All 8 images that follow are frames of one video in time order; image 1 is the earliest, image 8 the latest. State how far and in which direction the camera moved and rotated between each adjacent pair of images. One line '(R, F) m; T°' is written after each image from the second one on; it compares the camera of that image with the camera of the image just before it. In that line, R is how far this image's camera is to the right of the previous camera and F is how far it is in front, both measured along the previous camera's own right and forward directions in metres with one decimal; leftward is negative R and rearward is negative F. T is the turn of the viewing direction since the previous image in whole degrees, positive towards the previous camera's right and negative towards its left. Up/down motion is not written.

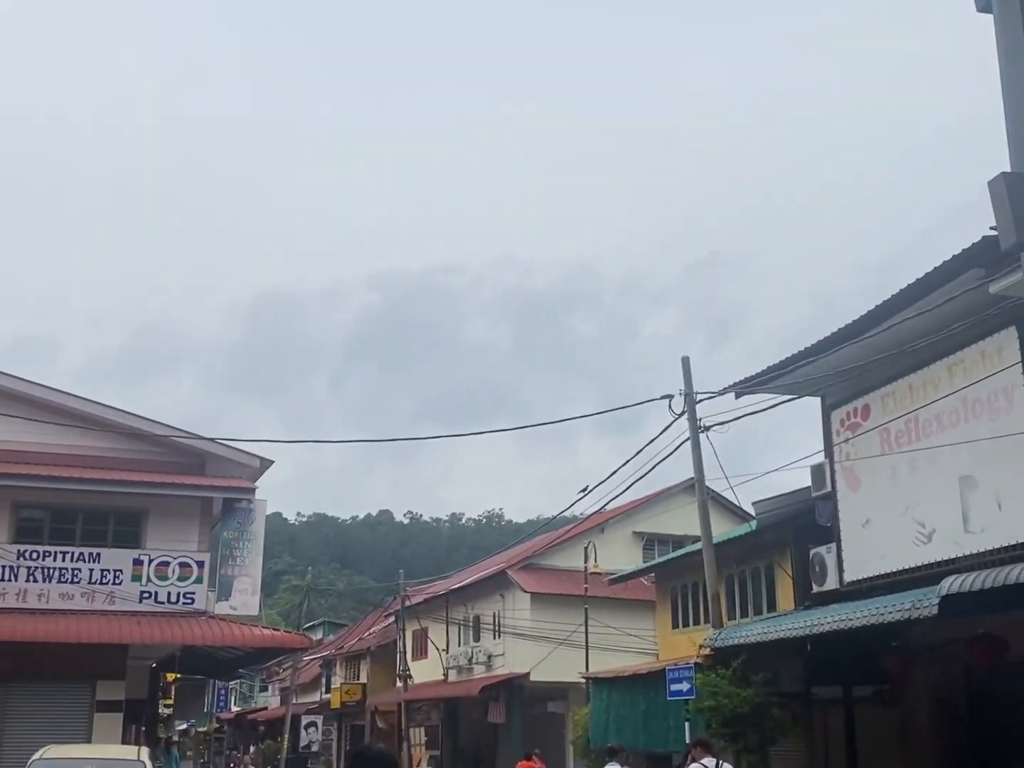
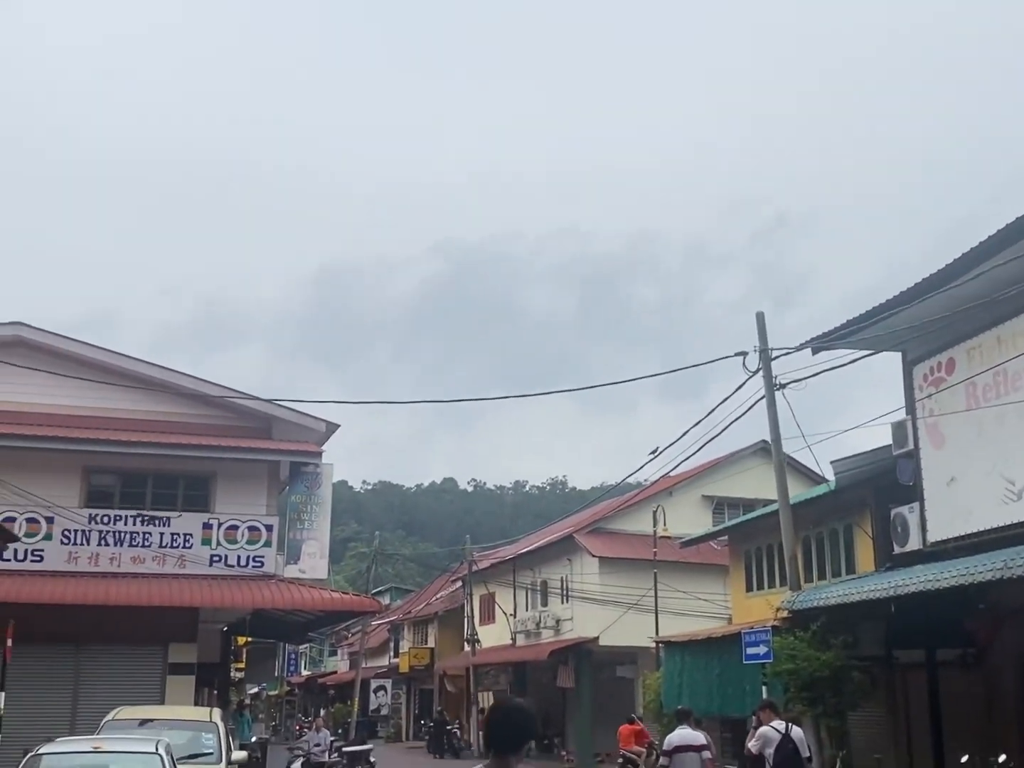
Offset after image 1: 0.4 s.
(-0.1, +0.4) m; -3°
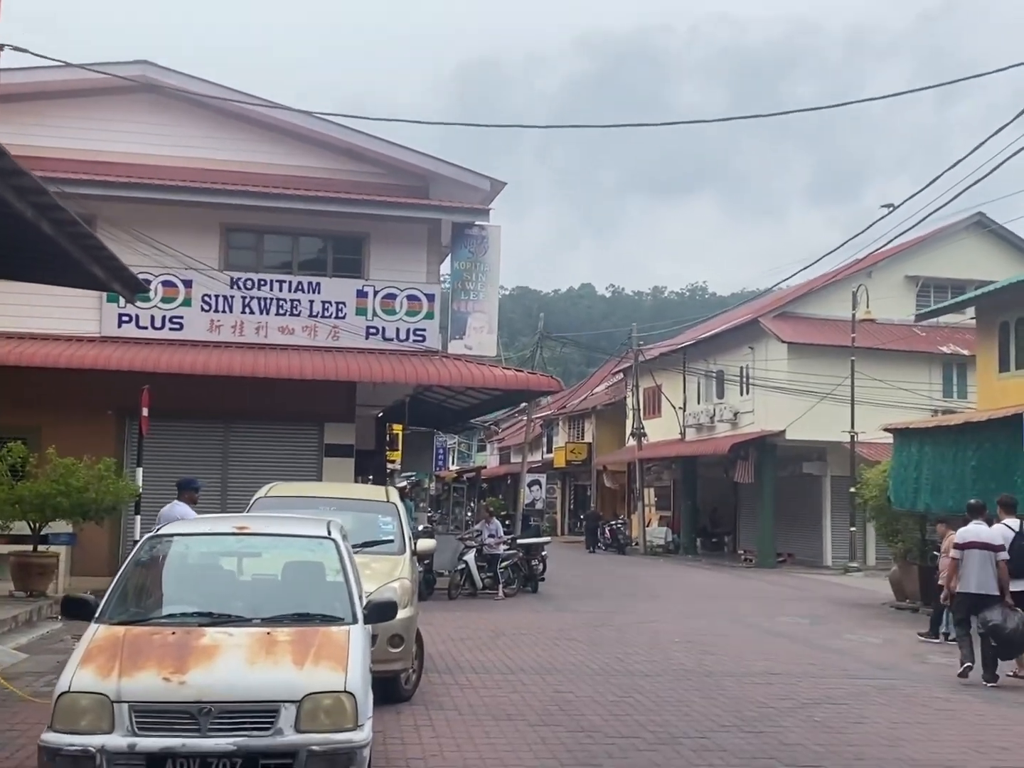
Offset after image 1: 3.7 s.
(-1.0, +3.0) m; -7°
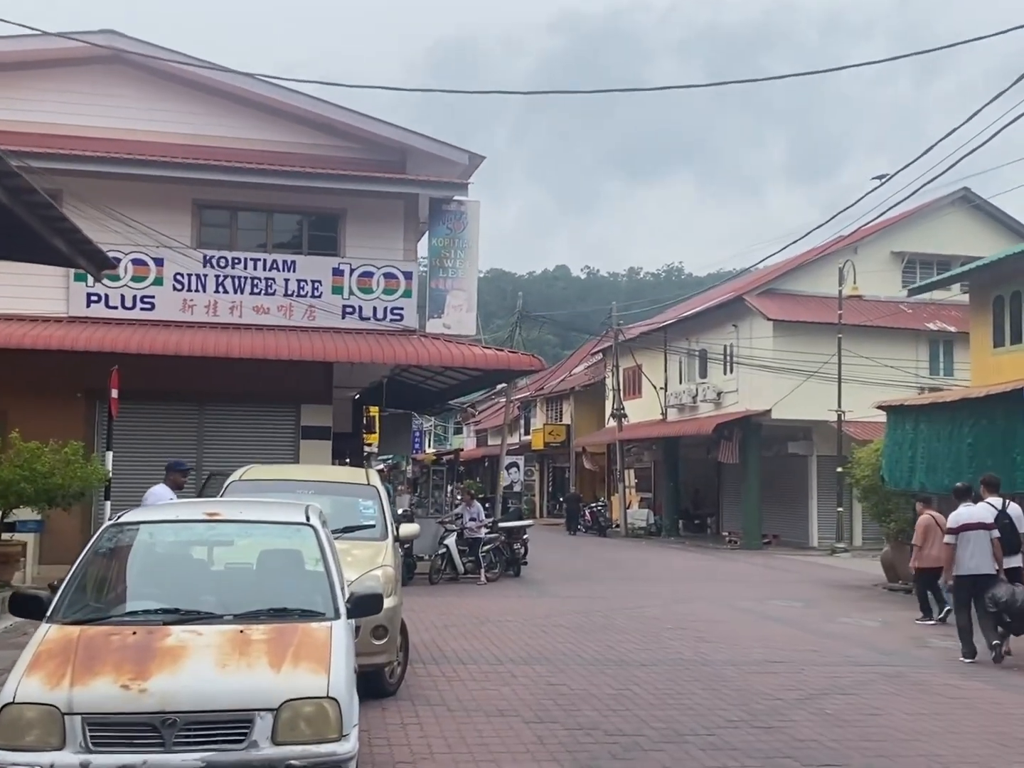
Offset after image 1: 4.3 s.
(-0.1, +0.5) m; +1°
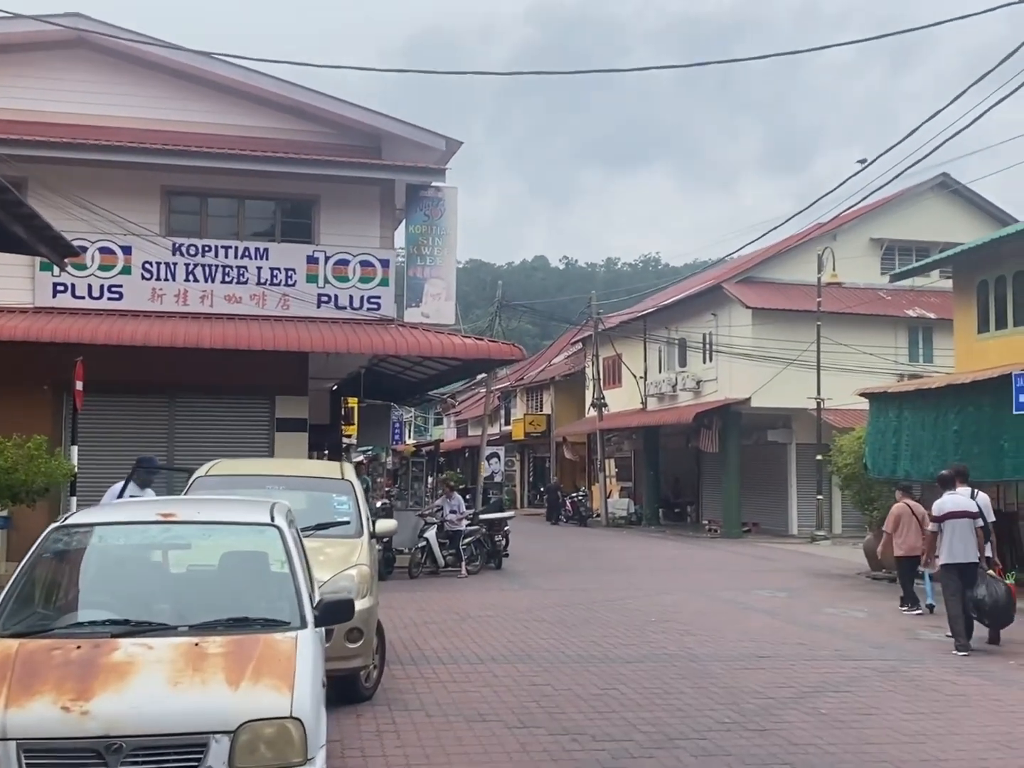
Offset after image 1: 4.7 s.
(0.0, +0.4) m; +1°
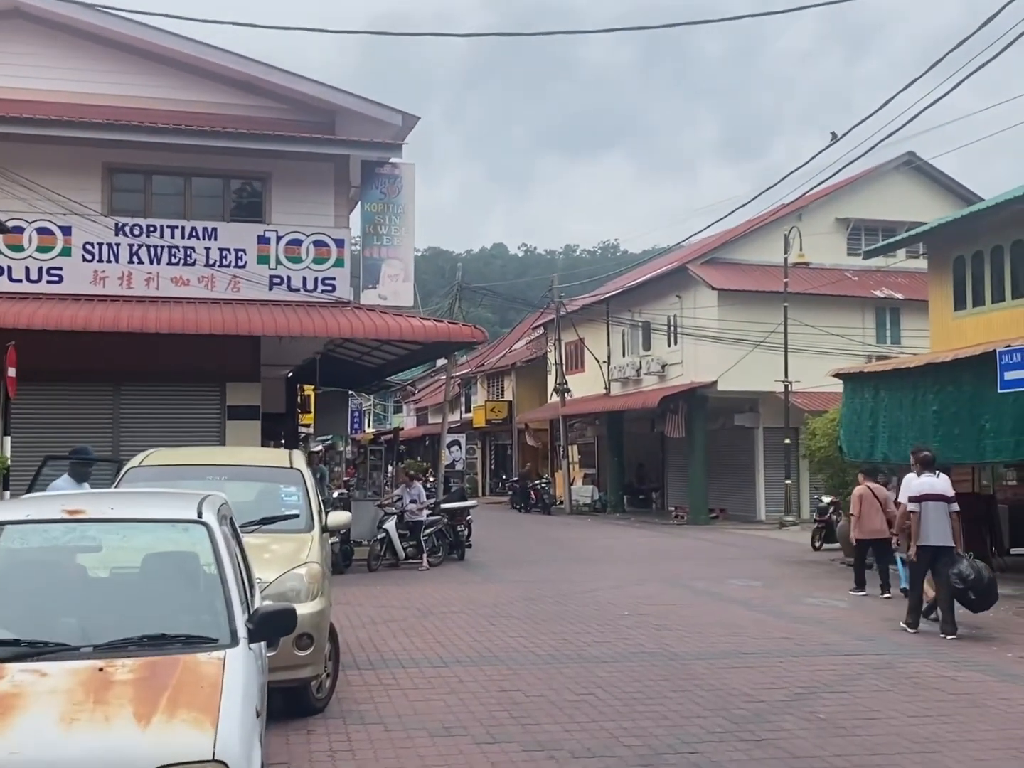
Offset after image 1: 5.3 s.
(0.0, +0.7) m; +2°
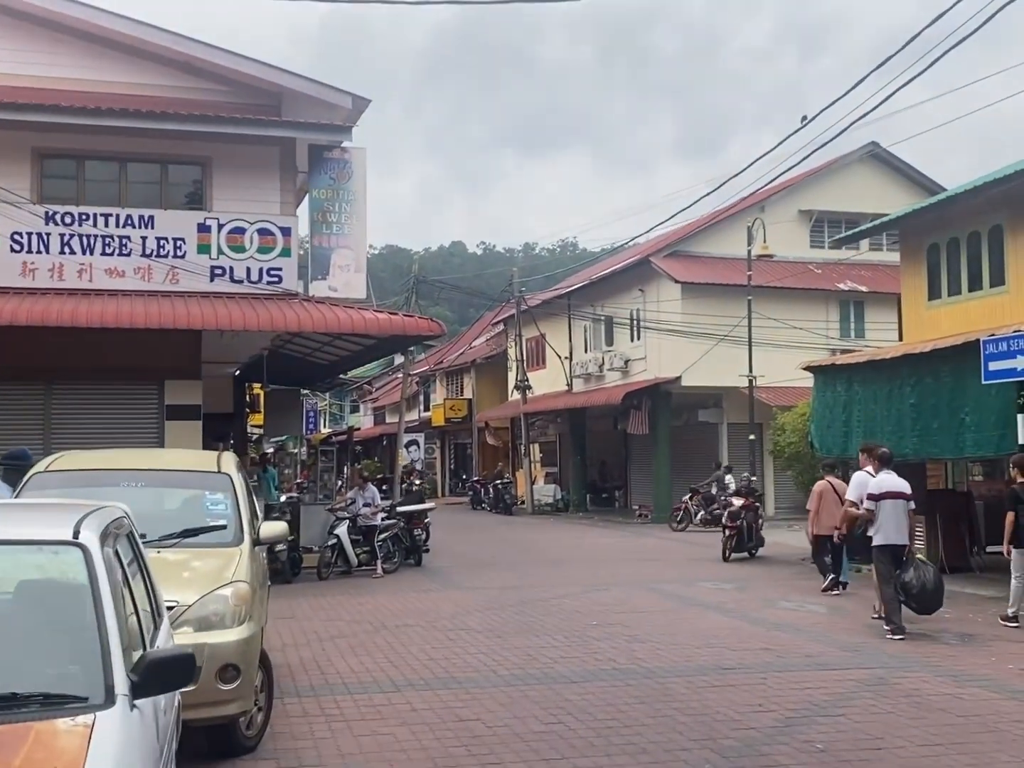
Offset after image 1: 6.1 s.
(0.0, +0.8) m; +2°
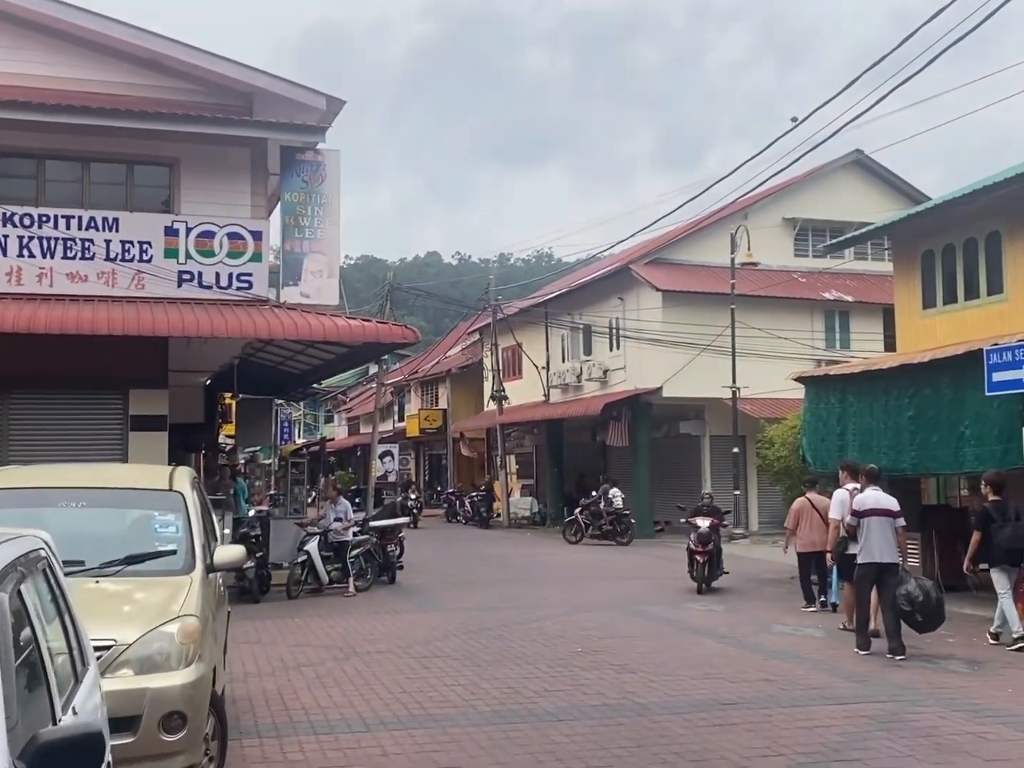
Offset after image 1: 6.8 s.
(0.0, +0.6) m; +1°
